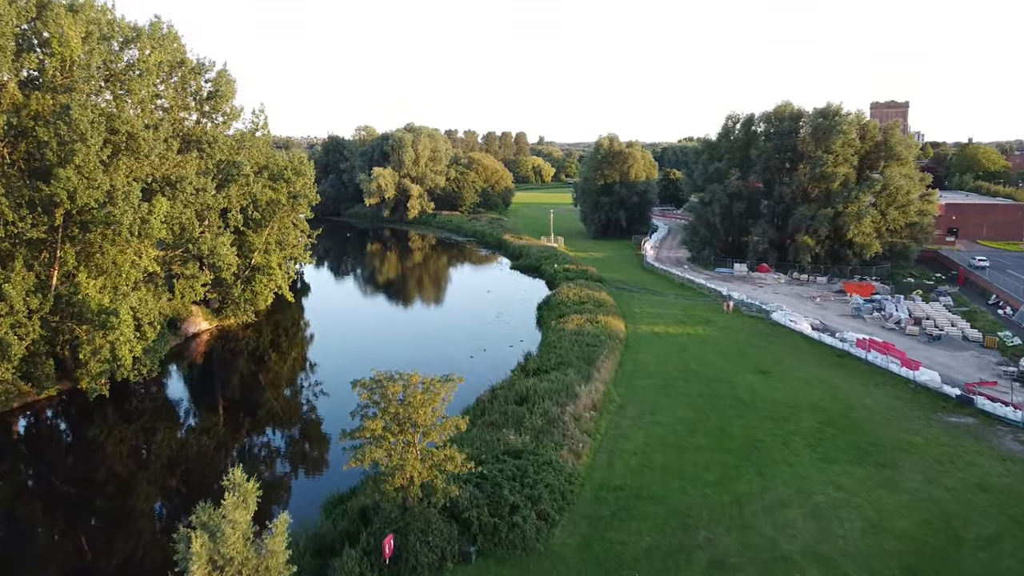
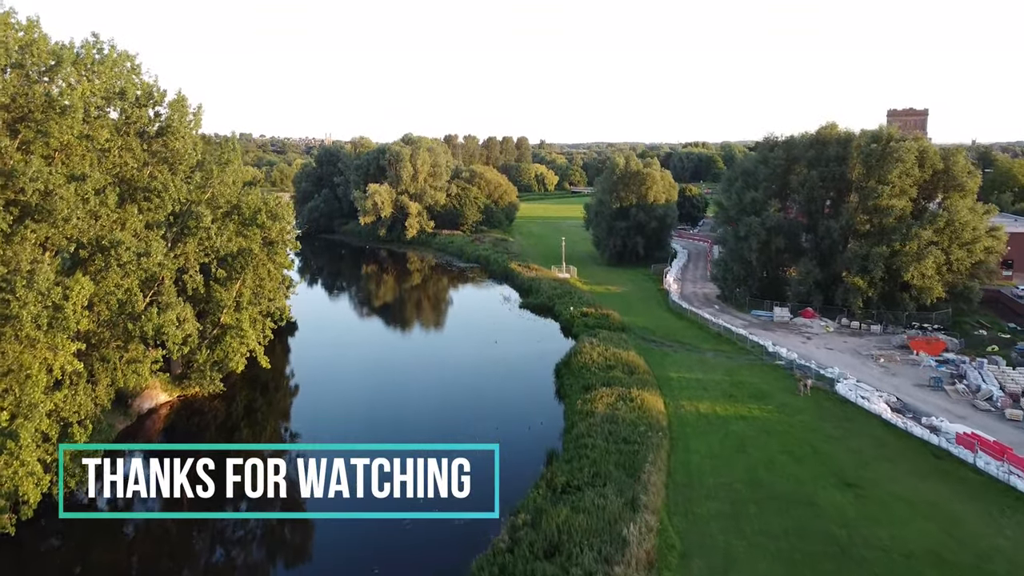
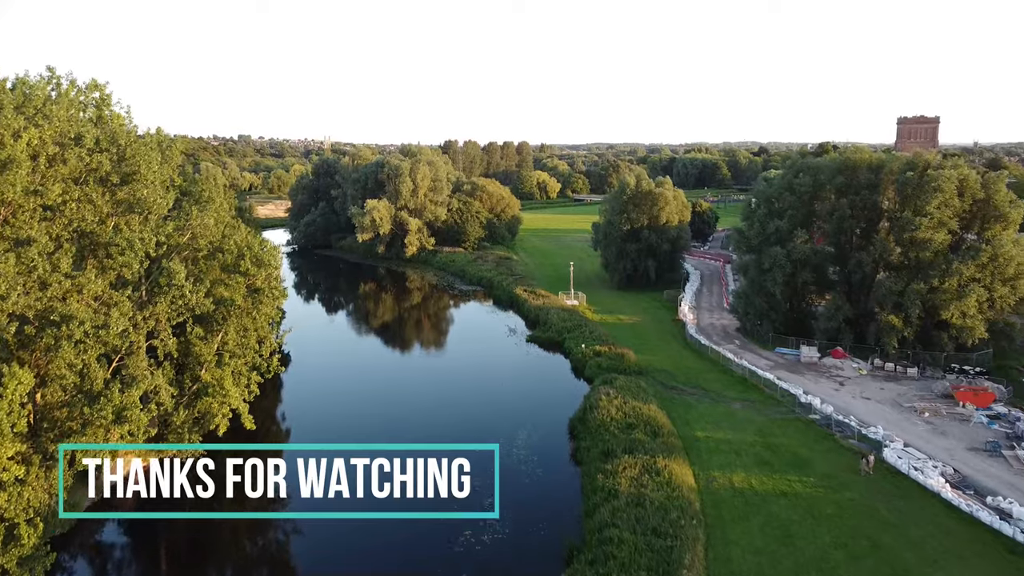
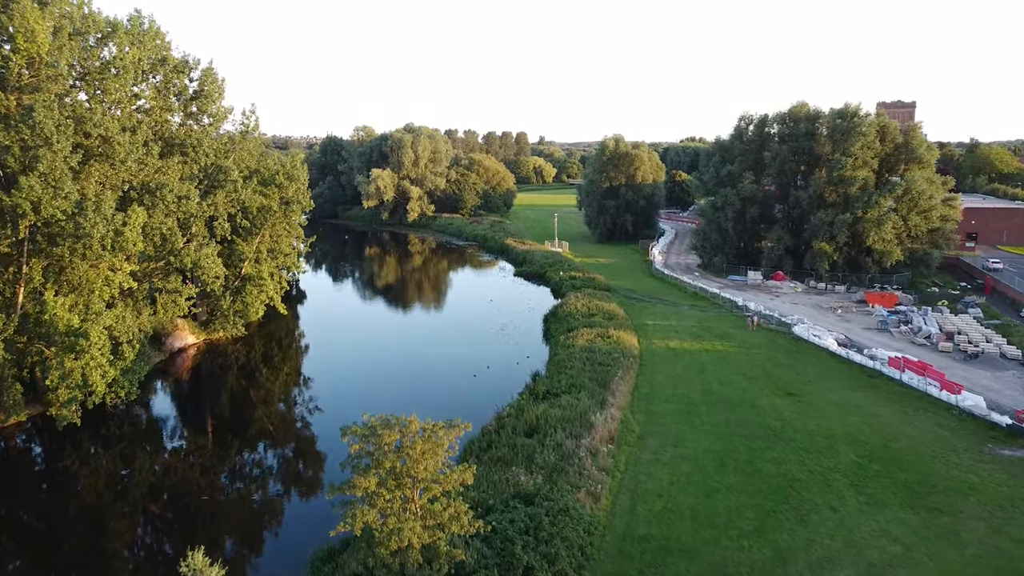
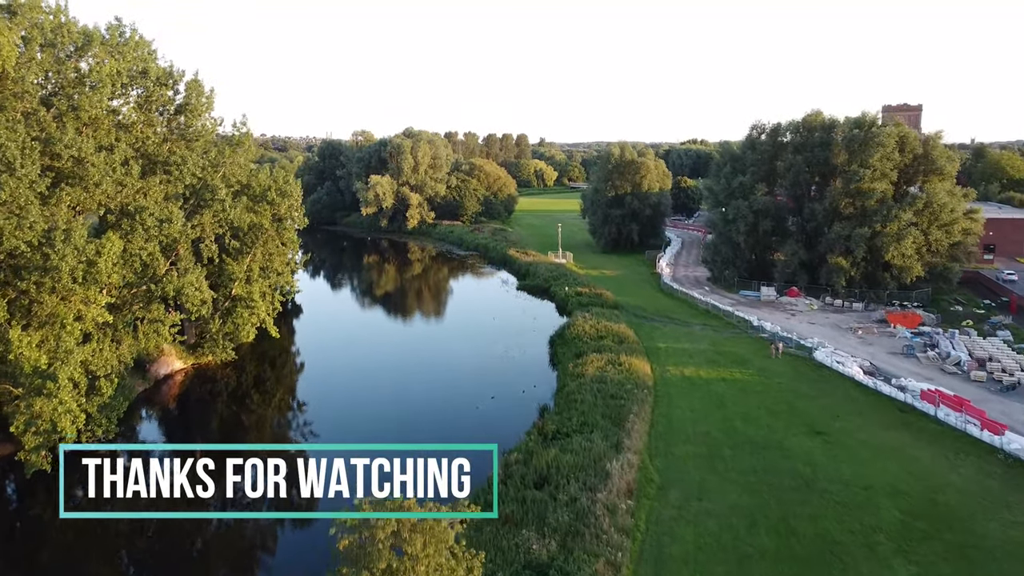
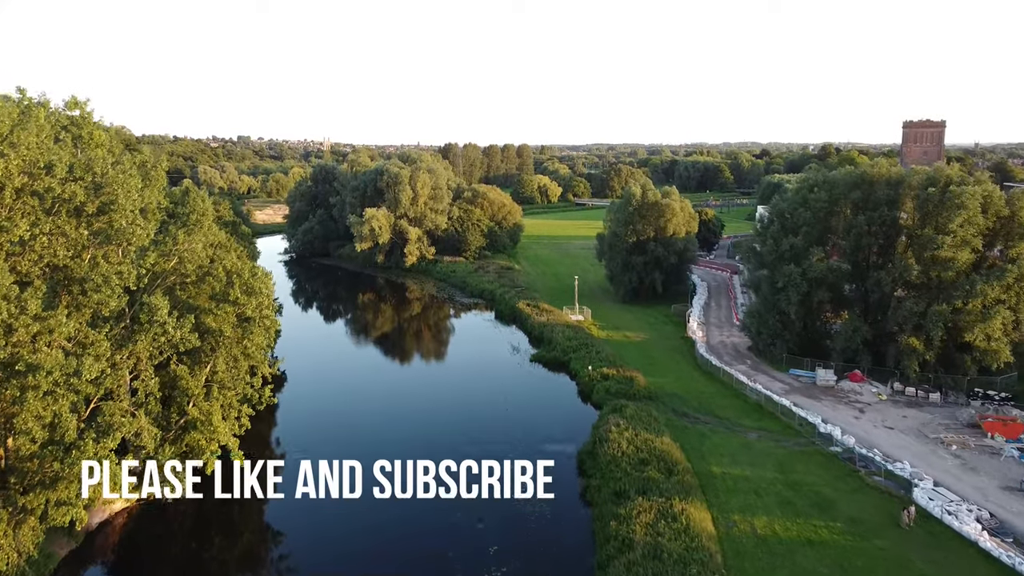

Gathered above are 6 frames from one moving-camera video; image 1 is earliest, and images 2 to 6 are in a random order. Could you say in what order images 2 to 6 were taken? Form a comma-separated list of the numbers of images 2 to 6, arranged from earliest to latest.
4, 5, 2, 3, 6
